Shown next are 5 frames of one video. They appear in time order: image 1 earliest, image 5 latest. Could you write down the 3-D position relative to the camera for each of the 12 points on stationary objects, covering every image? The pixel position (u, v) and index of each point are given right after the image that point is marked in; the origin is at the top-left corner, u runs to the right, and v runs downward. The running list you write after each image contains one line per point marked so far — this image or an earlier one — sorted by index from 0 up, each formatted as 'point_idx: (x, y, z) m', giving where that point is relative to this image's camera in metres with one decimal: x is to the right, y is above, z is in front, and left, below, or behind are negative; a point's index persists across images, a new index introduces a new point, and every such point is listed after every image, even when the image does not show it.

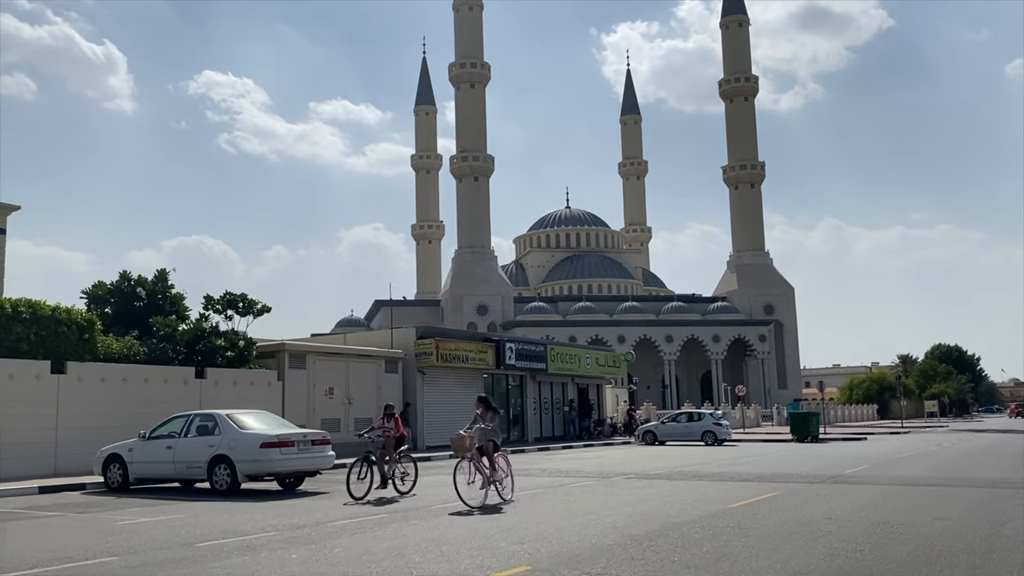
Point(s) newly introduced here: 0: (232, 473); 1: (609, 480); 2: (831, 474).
0: (-4.5, -3.0, +15.1) m
1: (+1.8, -3.6, +17.7) m
2: (+6.0, -3.6, +17.7) m
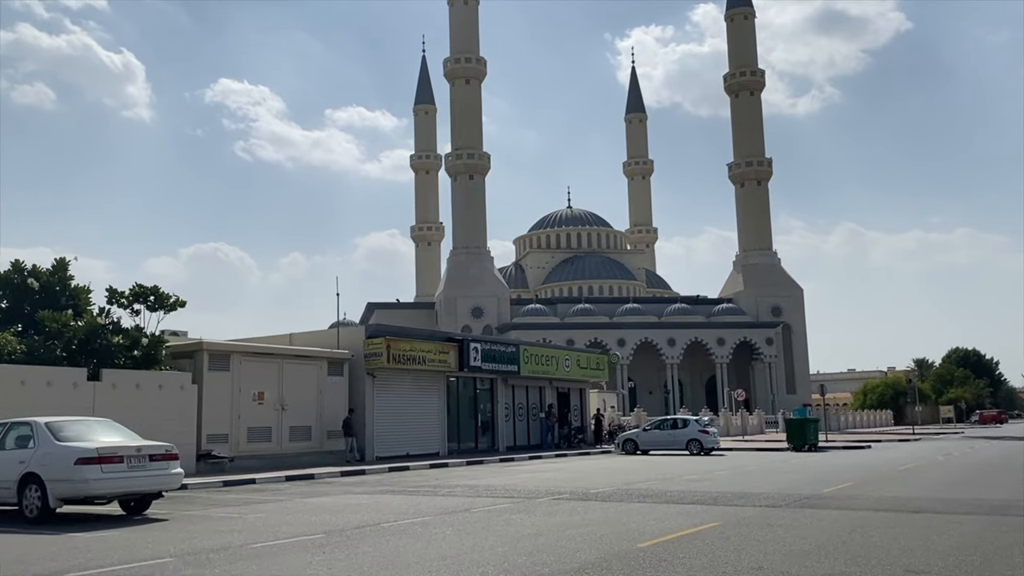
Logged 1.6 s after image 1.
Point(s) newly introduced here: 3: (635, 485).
0: (-6.1, -2.7, +12.2) m
1: (+0.2, -3.3, +14.7) m
2: (+4.5, -3.2, +14.5) m
3: (+2.3, -3.7, +17.6) m
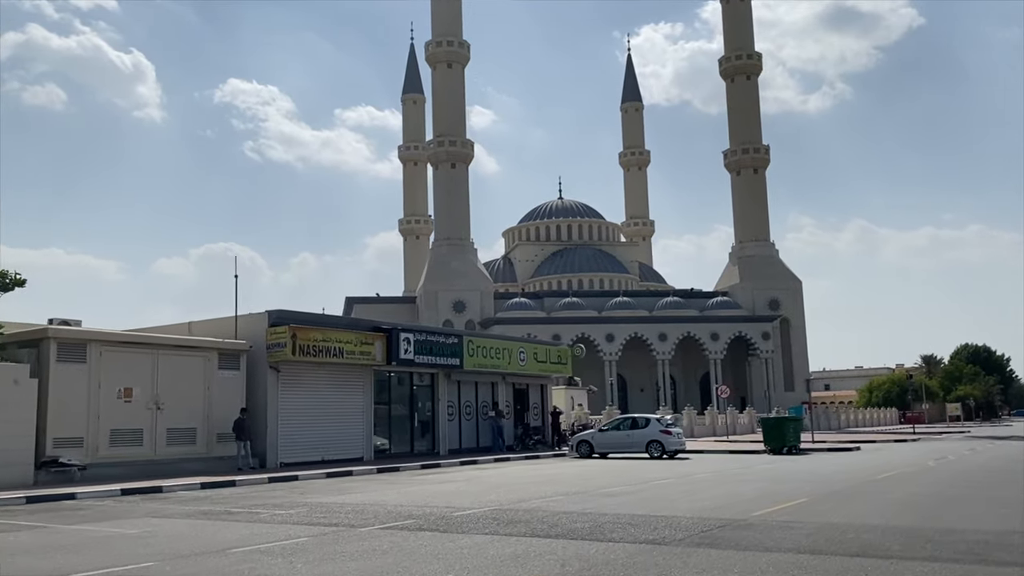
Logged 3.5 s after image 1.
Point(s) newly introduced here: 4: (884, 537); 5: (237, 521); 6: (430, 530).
0: (-8.3, -2.2, +8.4) m
1: (-1.9, -2.8, +10.9) m
2: (+2.3, -2.7, +10.7) m
3: (+0.2, -3.2, +13.8) m
4: (+3.9, -2.6, +9.9) m
5: (-3.7, -3.1, +12.5) m
6: (-0.9, -2.8, +10.9) m
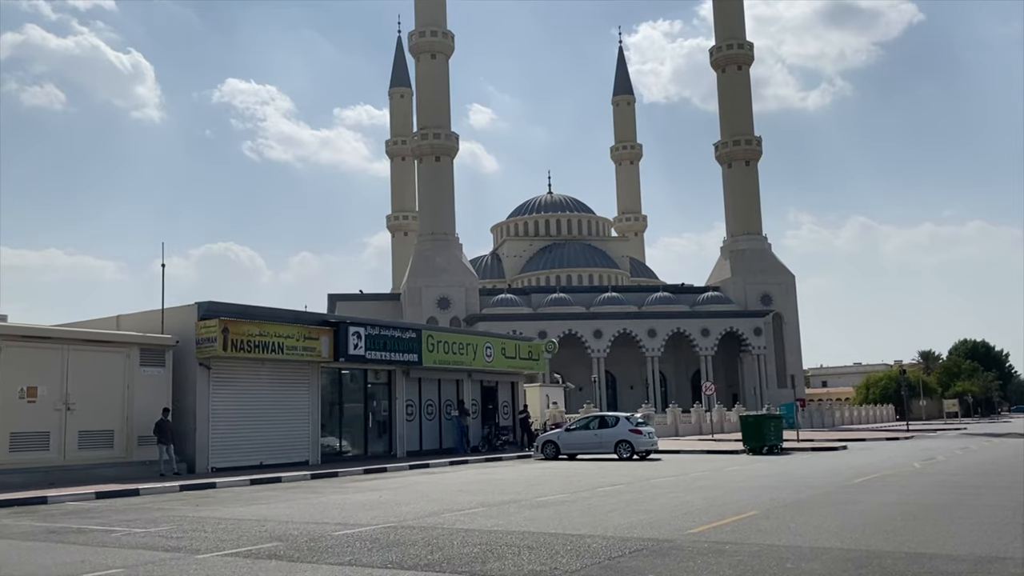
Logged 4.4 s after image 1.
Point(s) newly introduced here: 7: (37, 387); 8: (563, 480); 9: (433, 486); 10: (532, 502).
0: (-9.5, -2.0, +6.5) m
1: (-3.2, -2.6, +8.9) m
2: (+1.1, -2.4, +8.7) m
3: (-1.0, -2.9, +11.9) m
4: (+2.7, -2.3, +7.9) m
5: (-4.9, -2.9, +10.5) m
6: (-2.2, -2.6, +8.9) m
7: (-10.1, -2.1, +19.9) m
8: (+1.0, -3.9, +18.9) m
9: (-1.6, -3.9, +18.5) m
10: (+0.3, -3.2, +14.1) m
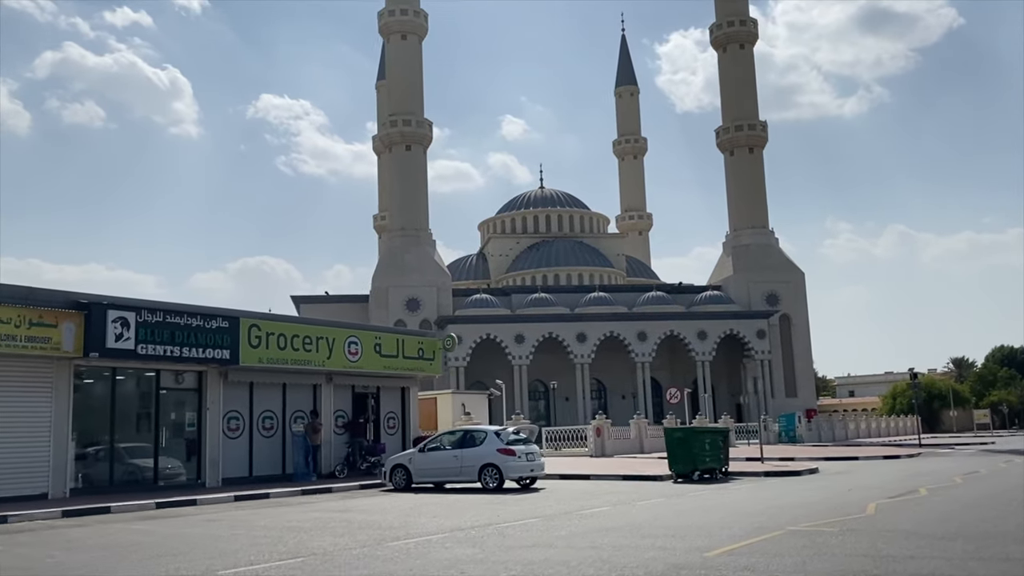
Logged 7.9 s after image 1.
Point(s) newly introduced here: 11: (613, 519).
0: (-14.1, -1.1, -0.4) m
1: (-7.6, -1.7, +1.8) m
2: (-3.3, -1.5, +1.5) m
3: (-5.4, -2.1, +4.7) m
4: (-1.8, -1.4, +0.6) m
5: (-9.2, -2.0, +3.5) m
6: (-6.6, -1.7, +1.8) m
7: (-14.1, -1.4, +13.0) m
8: (-3.1, -3.1, +11.7) m
9: (-5.7, -3.2, +11.4) m
10: (-4.0, -2.4, +6.9) m
11: (+1.6, -3.3, +13.5) m
